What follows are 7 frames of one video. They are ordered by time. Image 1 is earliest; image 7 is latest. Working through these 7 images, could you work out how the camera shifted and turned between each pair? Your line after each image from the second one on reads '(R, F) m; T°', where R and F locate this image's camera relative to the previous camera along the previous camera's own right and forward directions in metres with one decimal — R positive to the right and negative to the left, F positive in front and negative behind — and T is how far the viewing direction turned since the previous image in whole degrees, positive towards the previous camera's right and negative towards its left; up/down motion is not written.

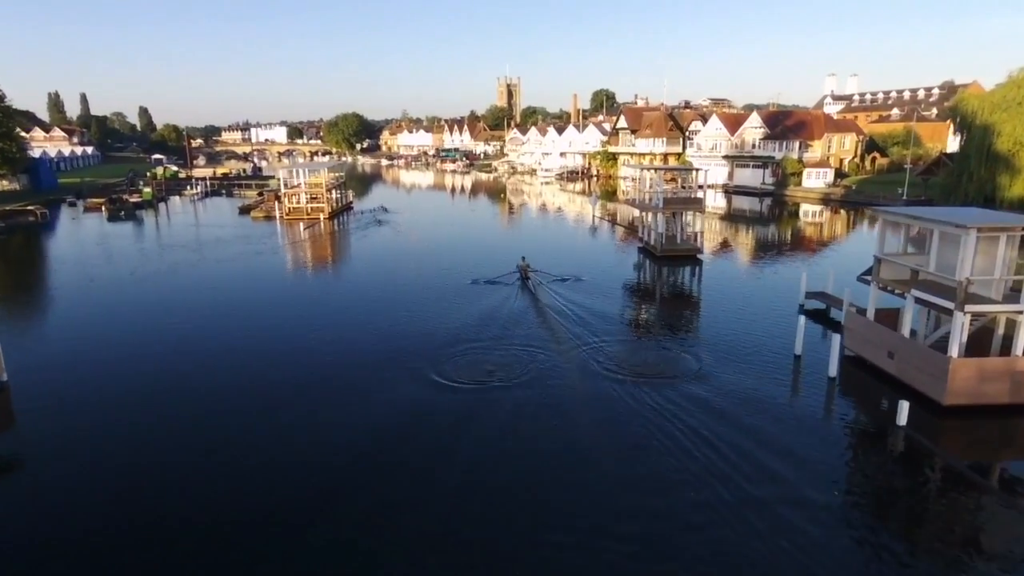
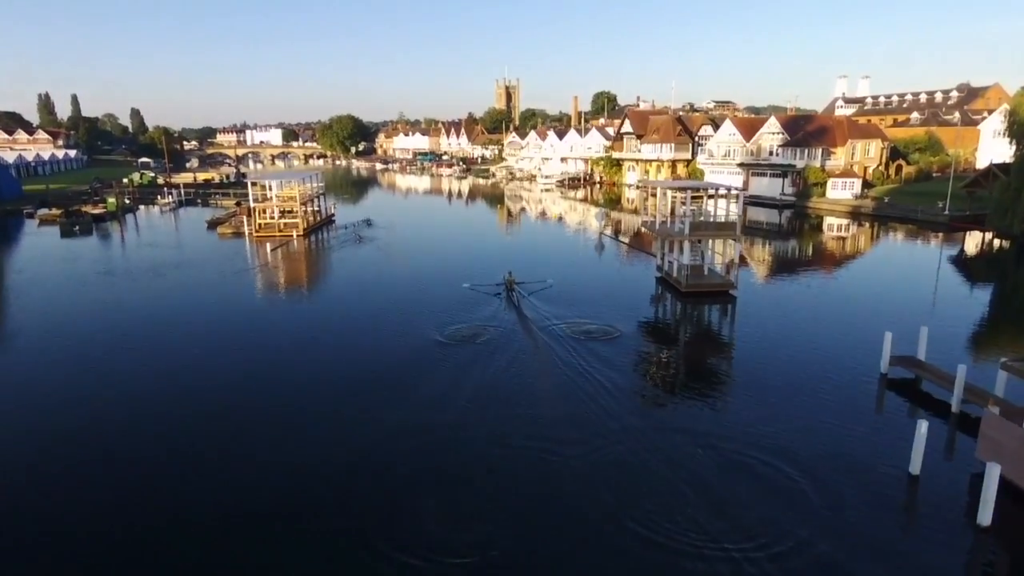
(+0.1, +4.0) m; 0°
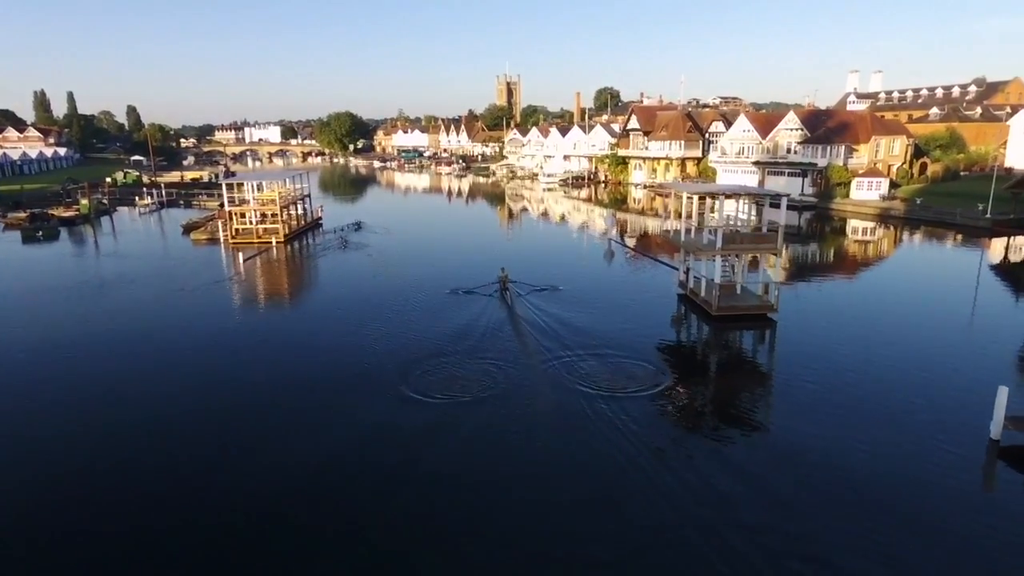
(0.0, +3.0) m; 0°
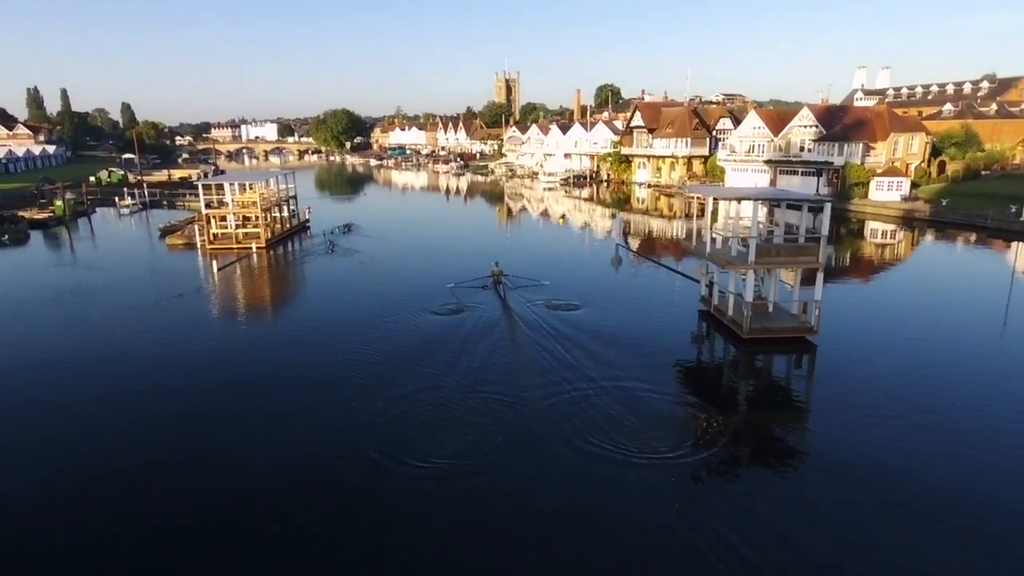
(0.0, +2.2) m; 0°
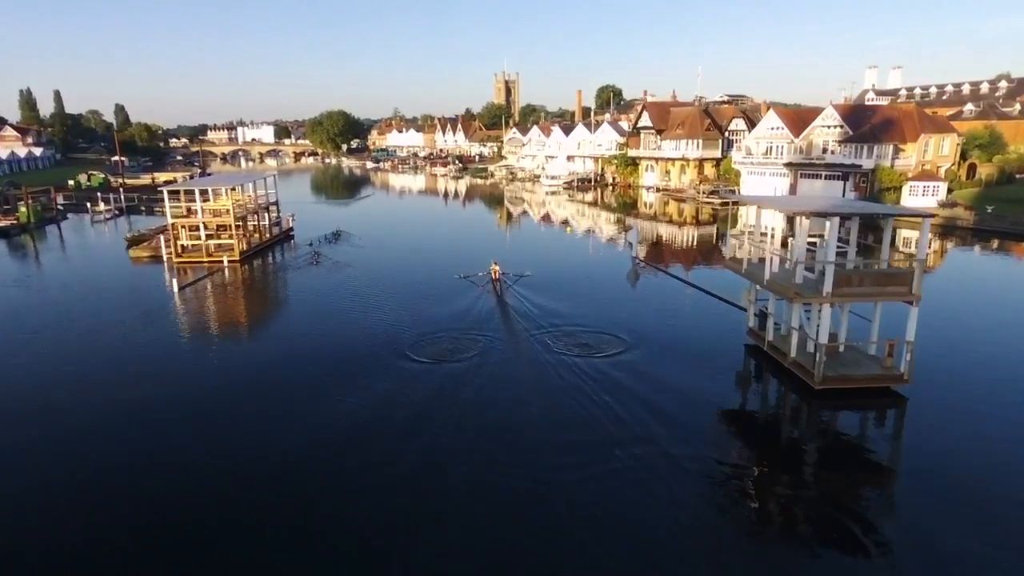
(-0.2, +3.0) m; 0°
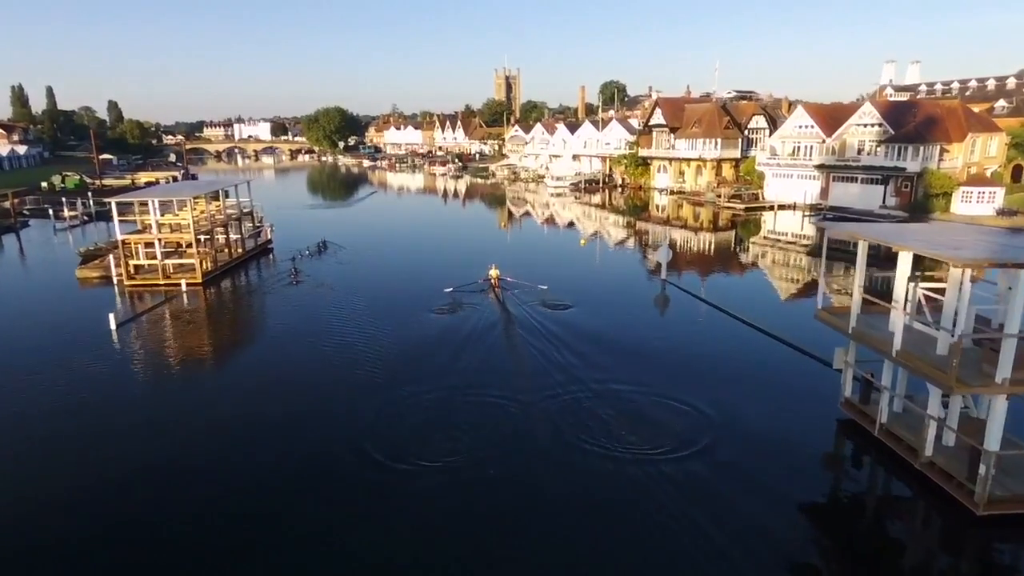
(-0.3, +3.7) m; 0°
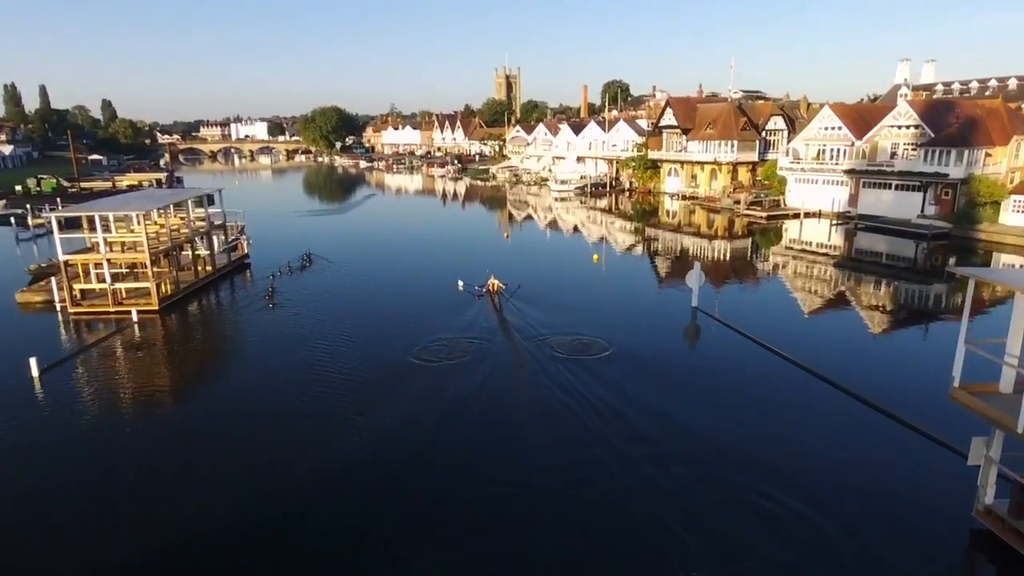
(-0.2, +3.0) m; 0°
